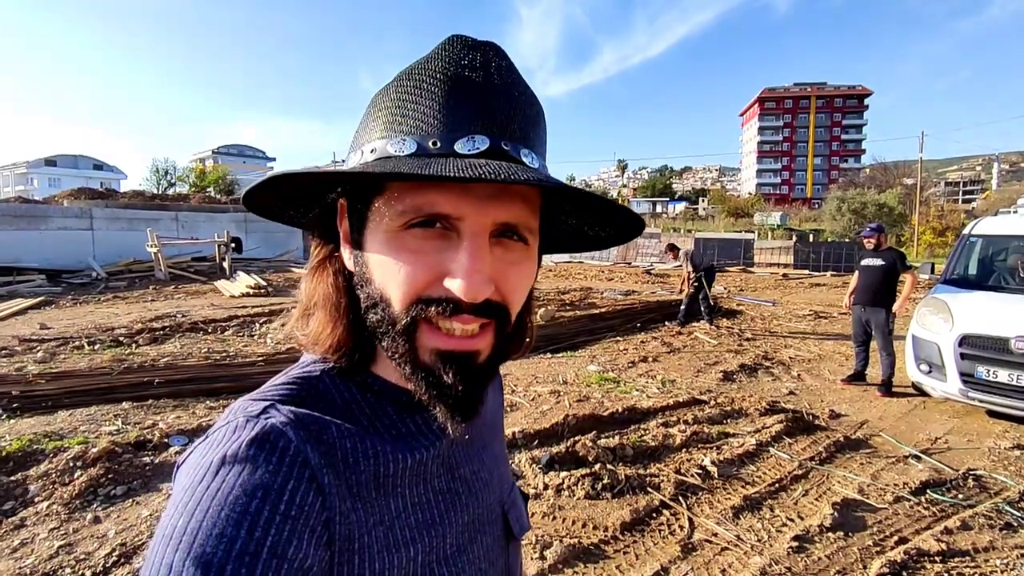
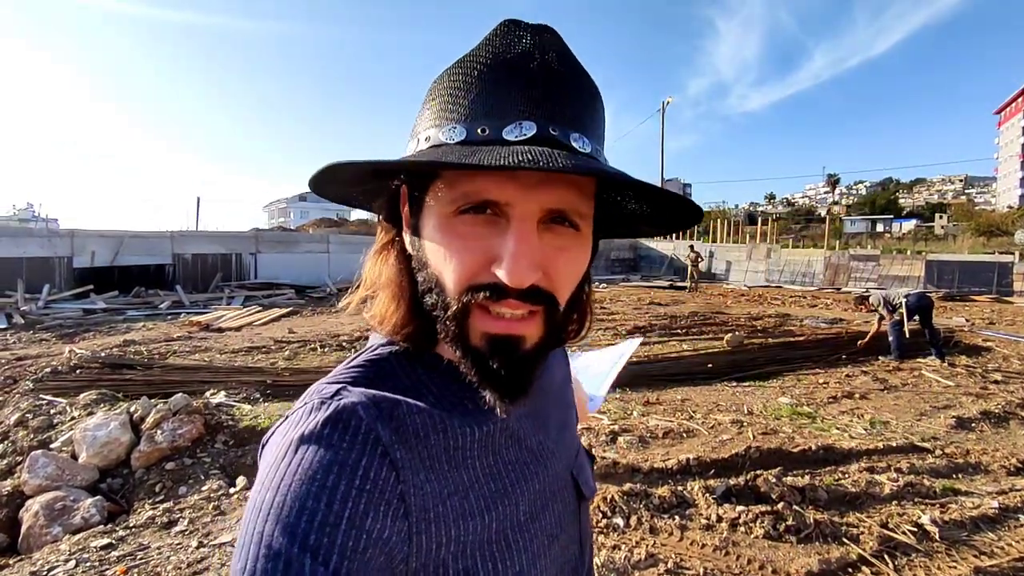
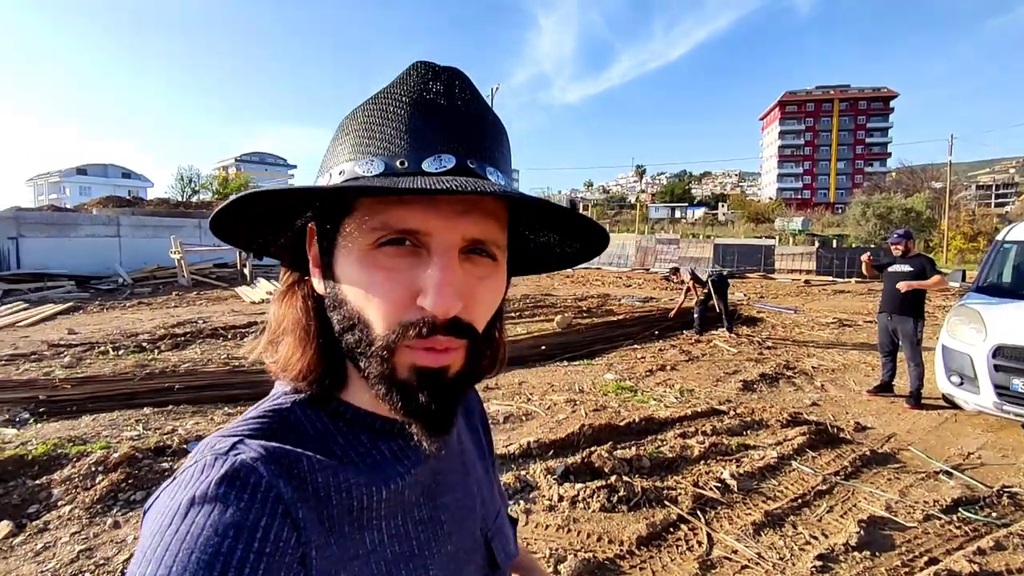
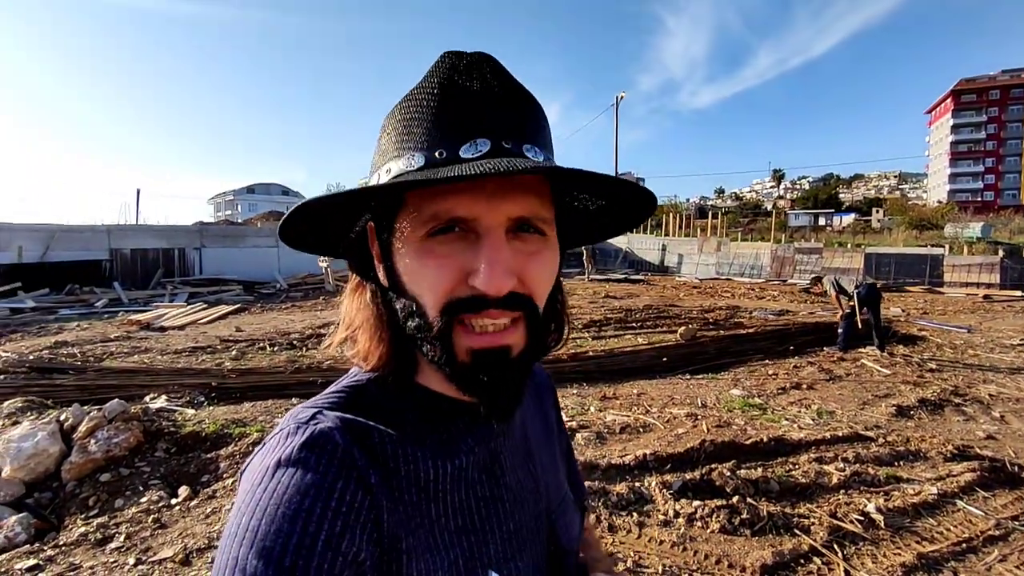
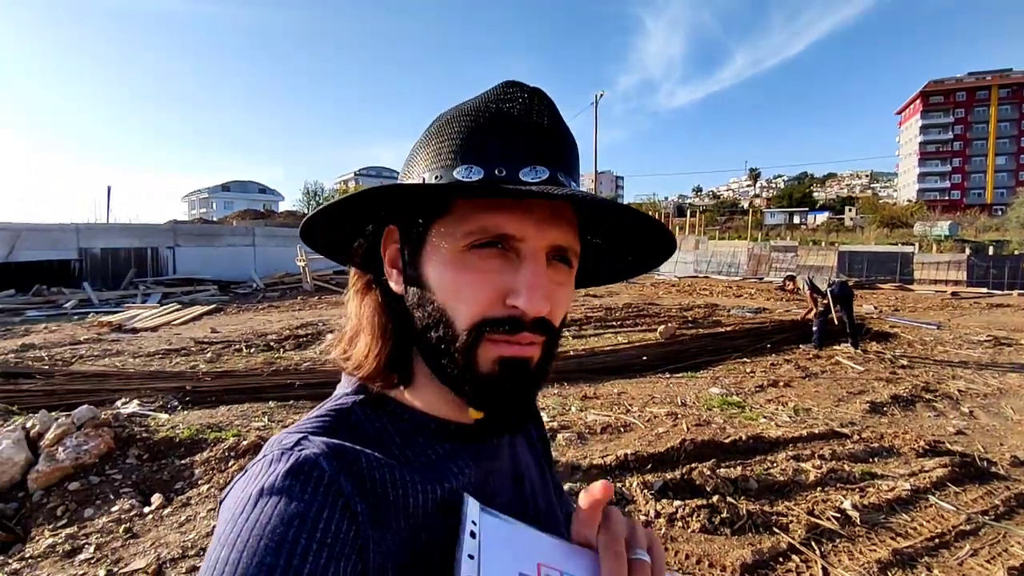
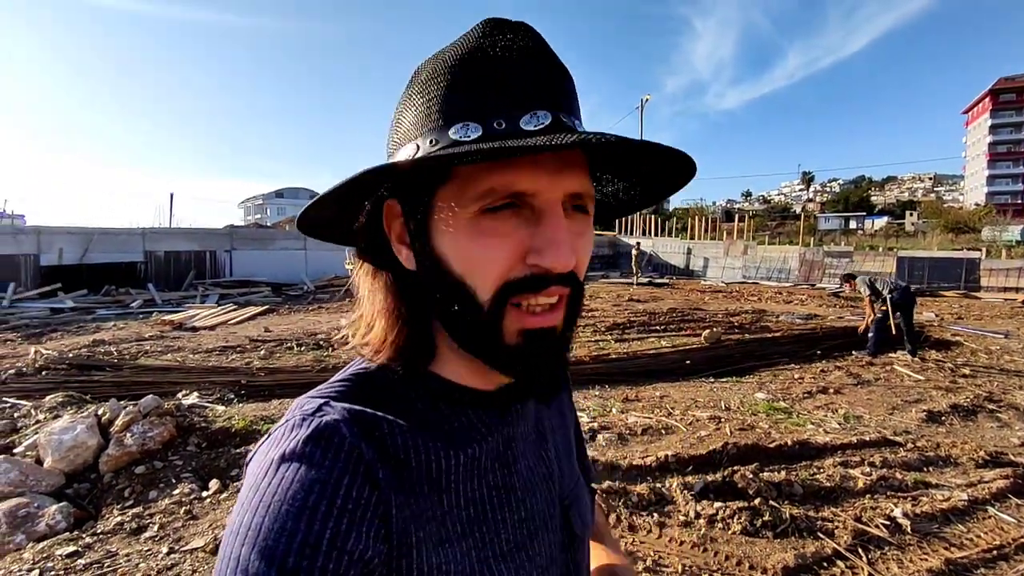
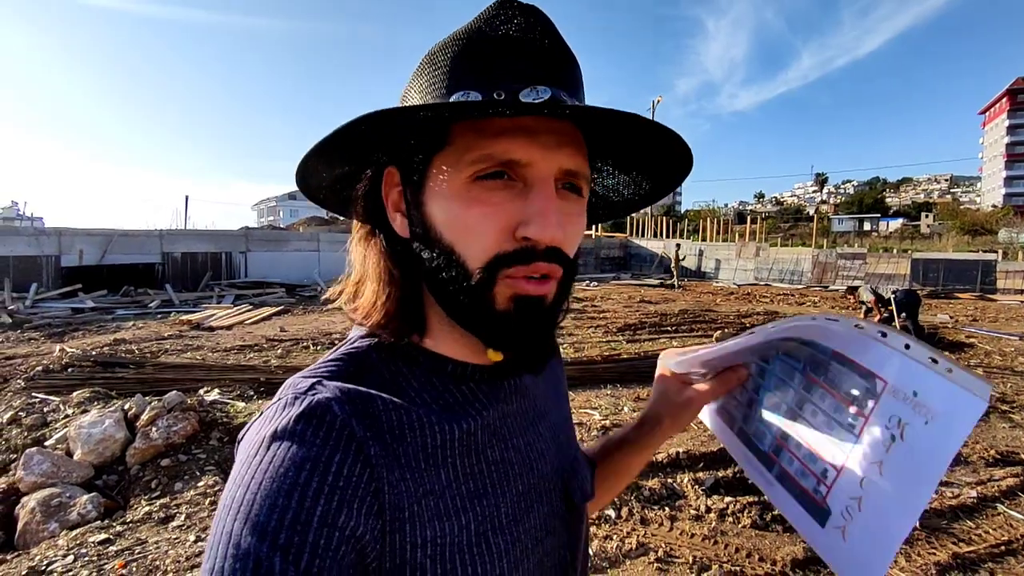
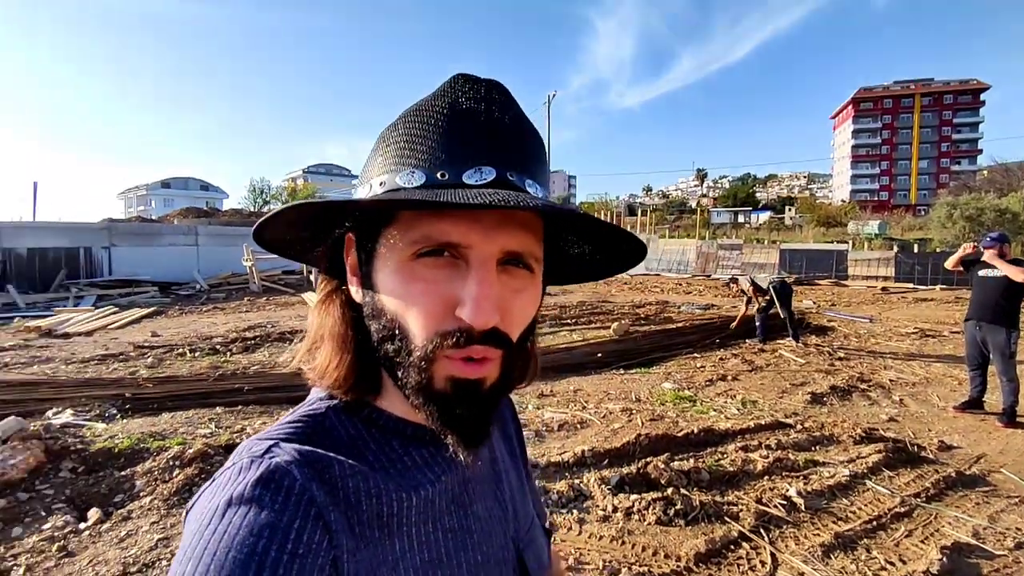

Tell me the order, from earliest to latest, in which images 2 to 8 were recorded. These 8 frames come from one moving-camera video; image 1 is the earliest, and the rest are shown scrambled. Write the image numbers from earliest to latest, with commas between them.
3, 8, 5, 4, 6, 7, 2
